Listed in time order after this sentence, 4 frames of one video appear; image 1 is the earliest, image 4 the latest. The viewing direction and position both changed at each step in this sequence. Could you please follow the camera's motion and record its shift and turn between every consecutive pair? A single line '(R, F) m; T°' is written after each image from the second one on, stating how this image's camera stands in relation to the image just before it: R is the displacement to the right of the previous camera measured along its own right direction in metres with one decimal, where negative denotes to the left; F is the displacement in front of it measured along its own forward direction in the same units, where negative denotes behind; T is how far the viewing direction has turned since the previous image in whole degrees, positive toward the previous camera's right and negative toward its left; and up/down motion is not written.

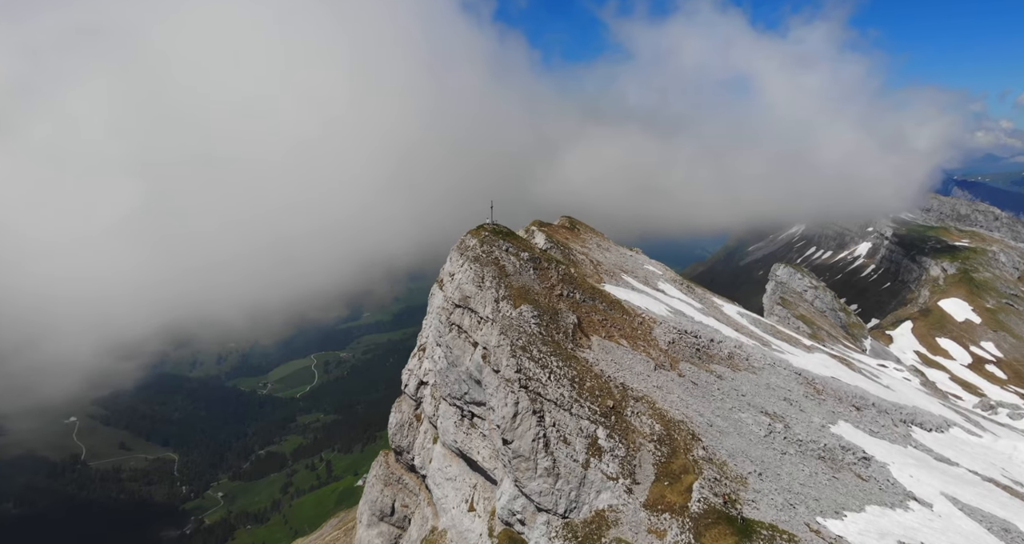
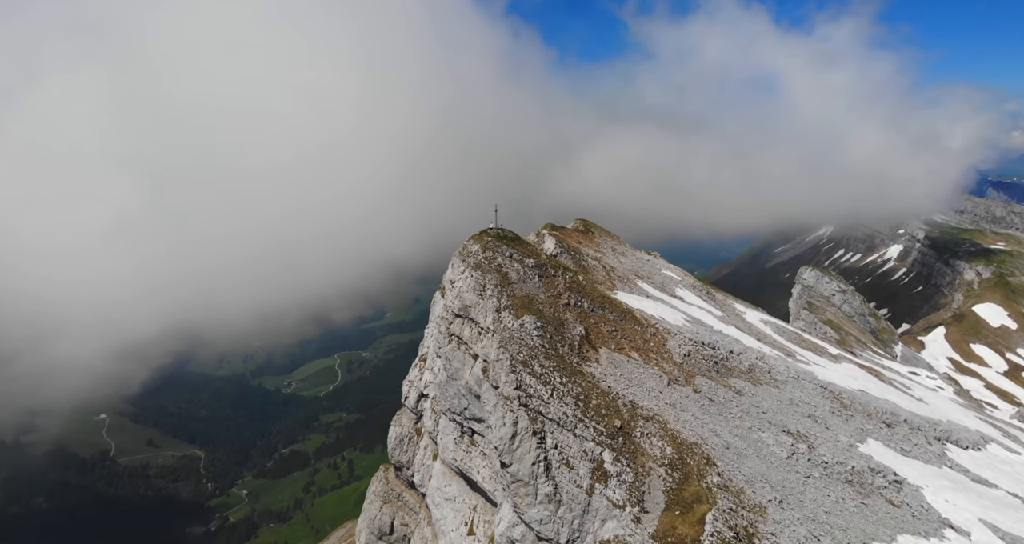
(+0.7, +1.4) m; -2°
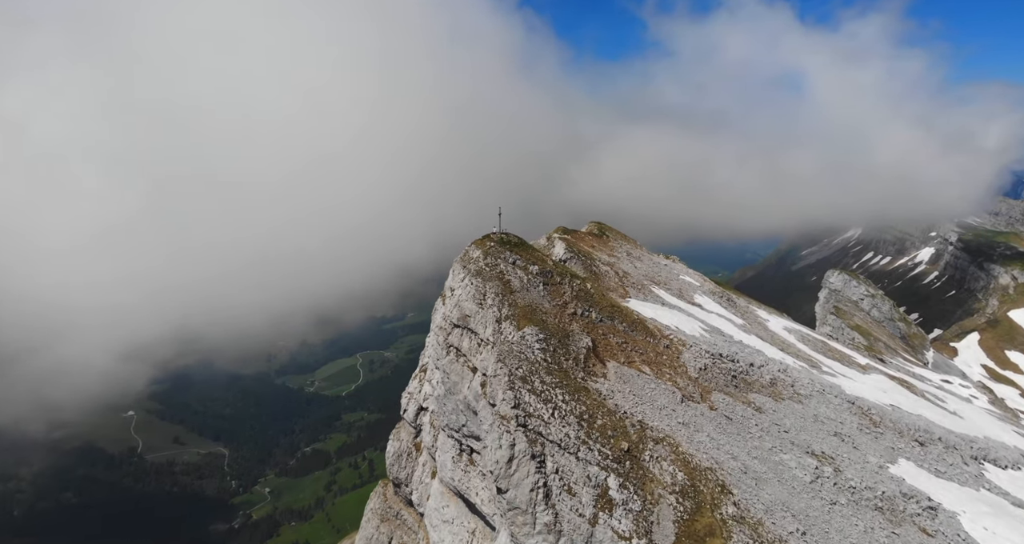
(+0.6, +1.4) m; -2°
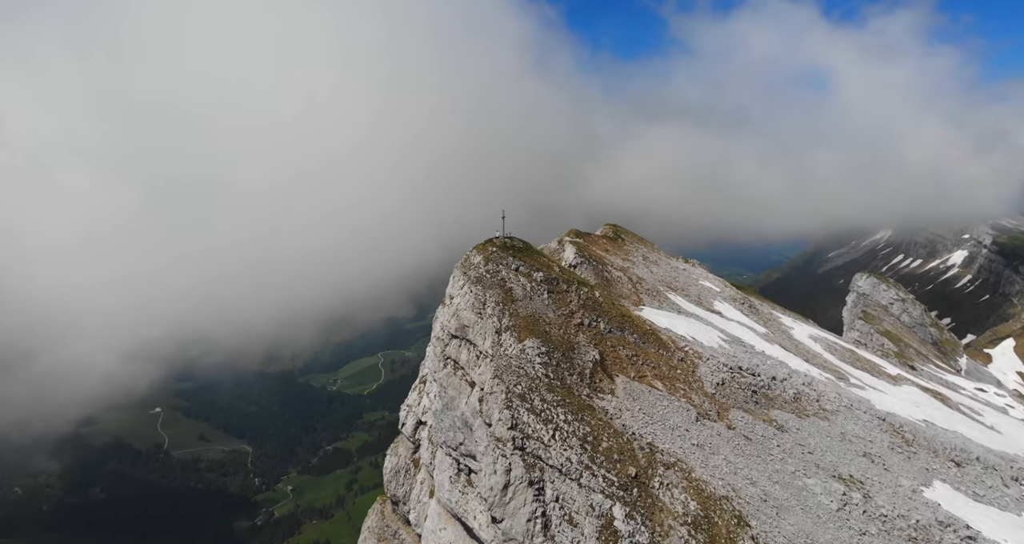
(+0.6, +1.4) m; -2°
